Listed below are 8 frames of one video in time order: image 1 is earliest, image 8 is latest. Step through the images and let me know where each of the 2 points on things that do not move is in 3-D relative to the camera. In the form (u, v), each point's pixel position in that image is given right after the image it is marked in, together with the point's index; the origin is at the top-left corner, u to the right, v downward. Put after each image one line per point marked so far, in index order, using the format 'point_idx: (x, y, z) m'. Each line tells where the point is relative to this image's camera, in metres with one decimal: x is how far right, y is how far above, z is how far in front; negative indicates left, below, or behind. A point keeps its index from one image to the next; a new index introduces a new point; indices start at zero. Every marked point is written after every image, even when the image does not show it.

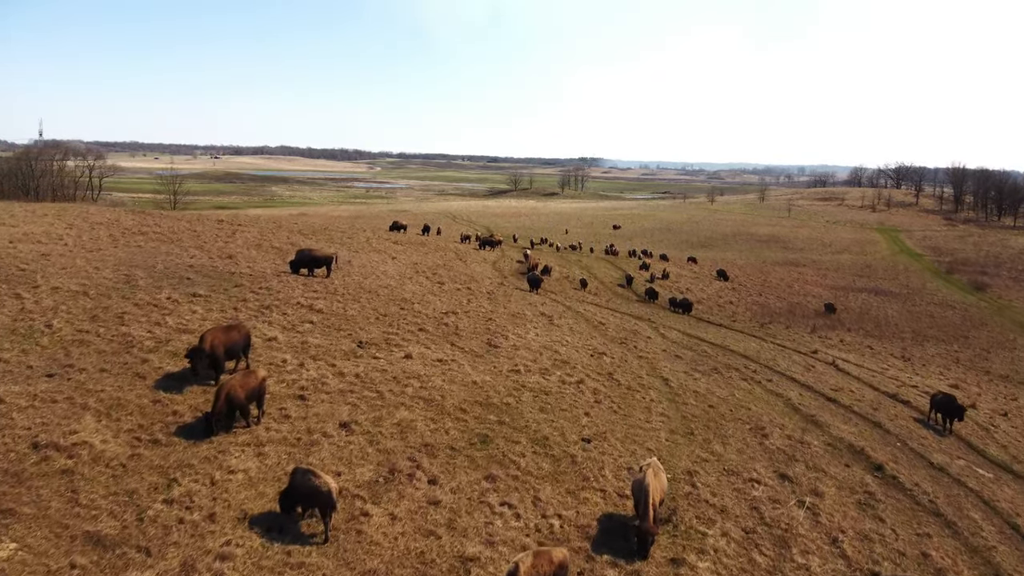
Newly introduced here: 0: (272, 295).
0: (-6.4, -0.2, +19.9) m
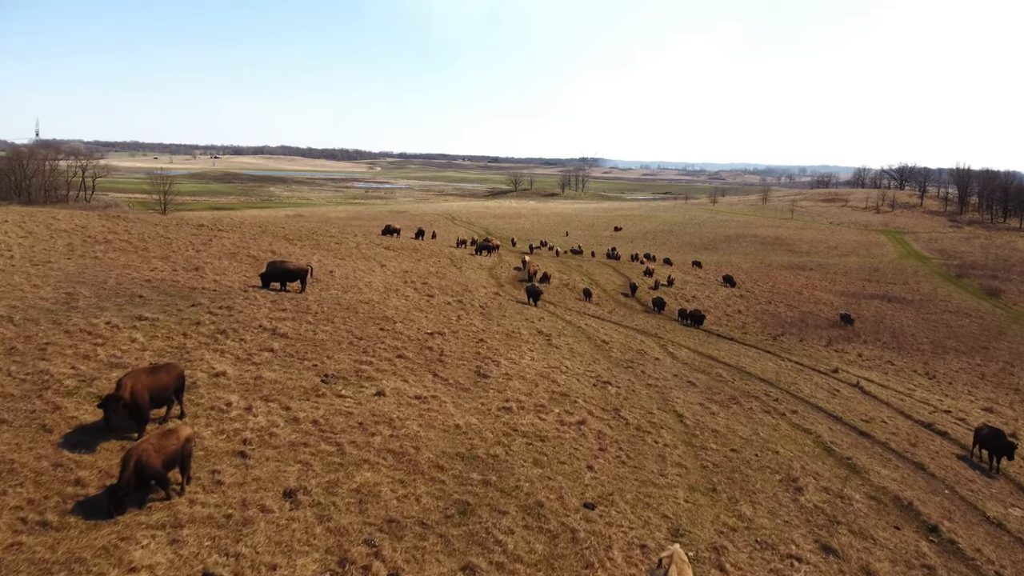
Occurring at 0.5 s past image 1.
0: (-6.6, -0.7, +17.6) m
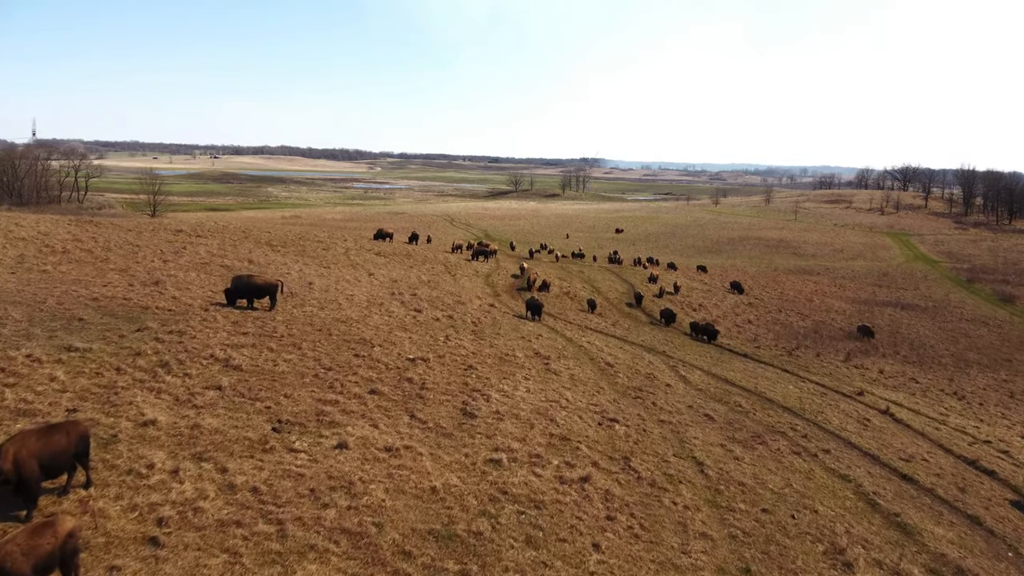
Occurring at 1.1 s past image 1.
0: (-6.7, -1.1, +15.3) m
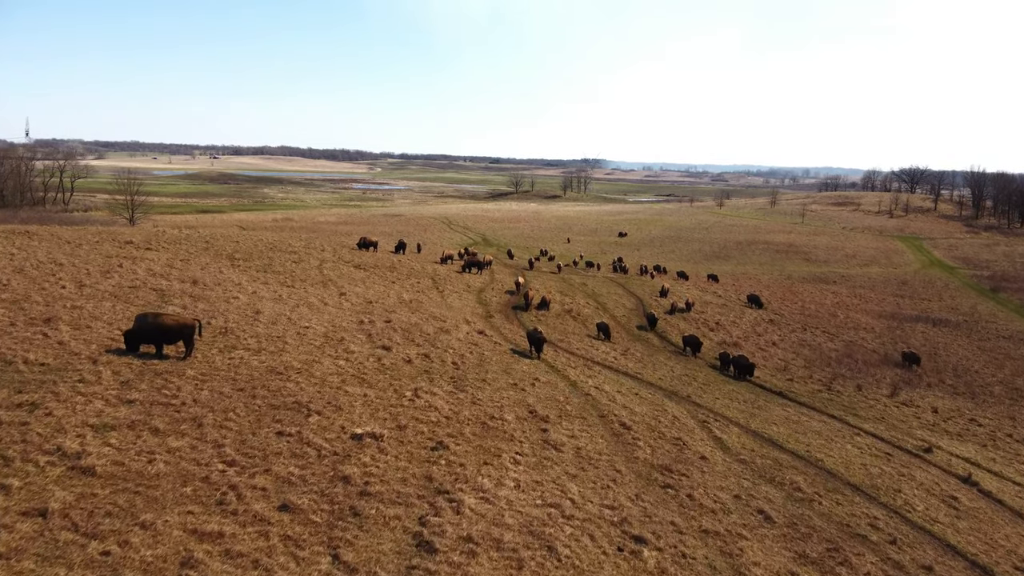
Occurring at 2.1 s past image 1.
0: (-7.0, -2.0, +10.7) m
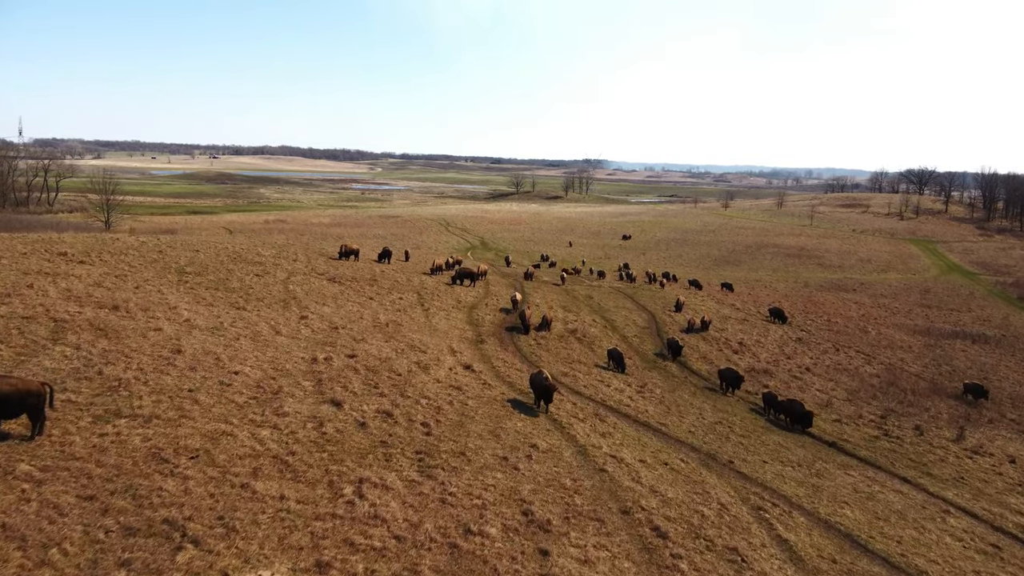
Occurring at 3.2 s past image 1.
0: (-7.2, -2.7, +6.1) m
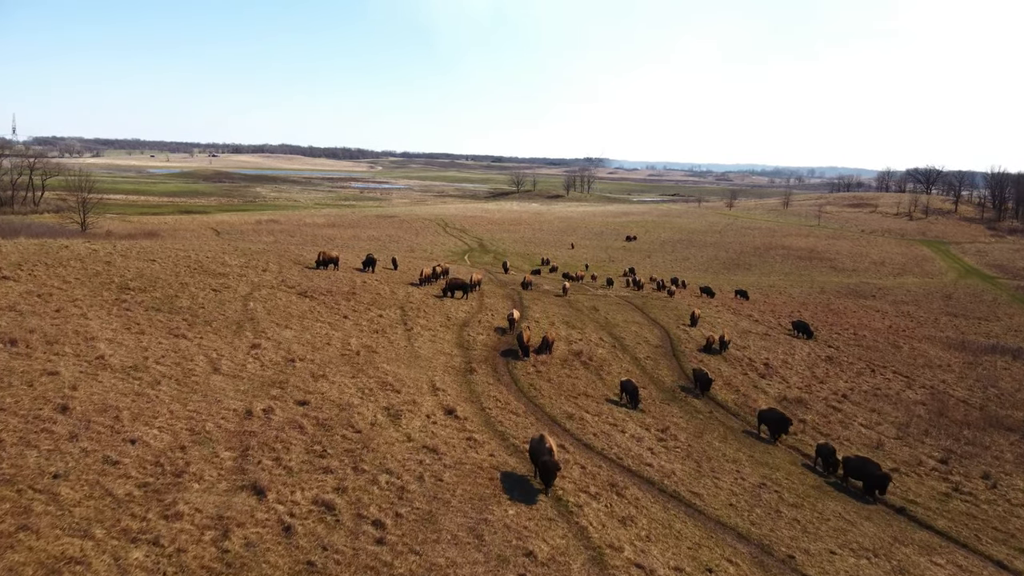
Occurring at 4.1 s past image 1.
0: (-7.4, -3.4, +2.1) m
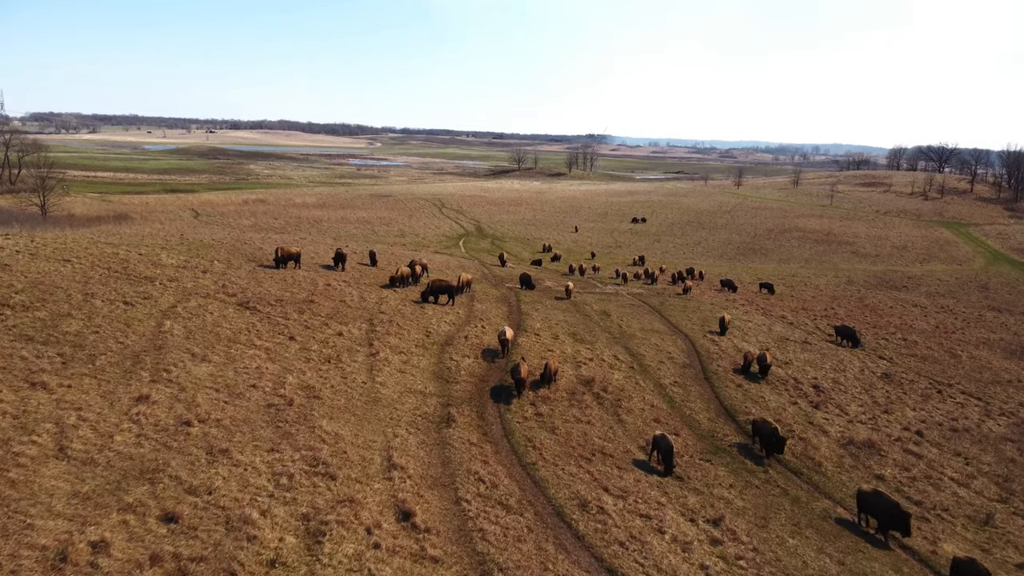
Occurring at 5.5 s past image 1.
0: (-7.6, -4.4, -3.5) m
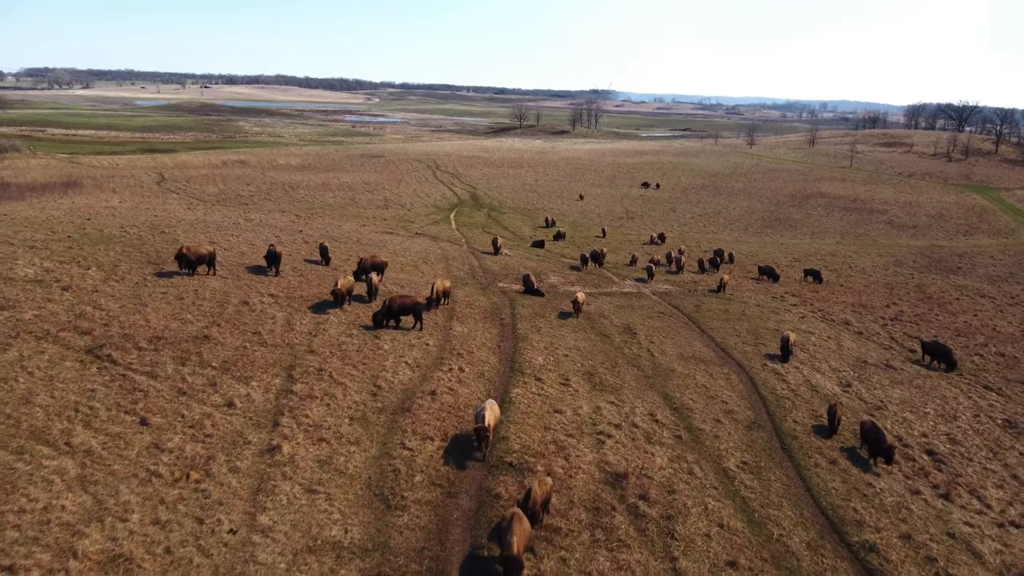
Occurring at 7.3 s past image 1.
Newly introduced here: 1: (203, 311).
0: (-7.9, -6.7, -10.9) m
1: (-7.4, -0.7, +18.5) m
